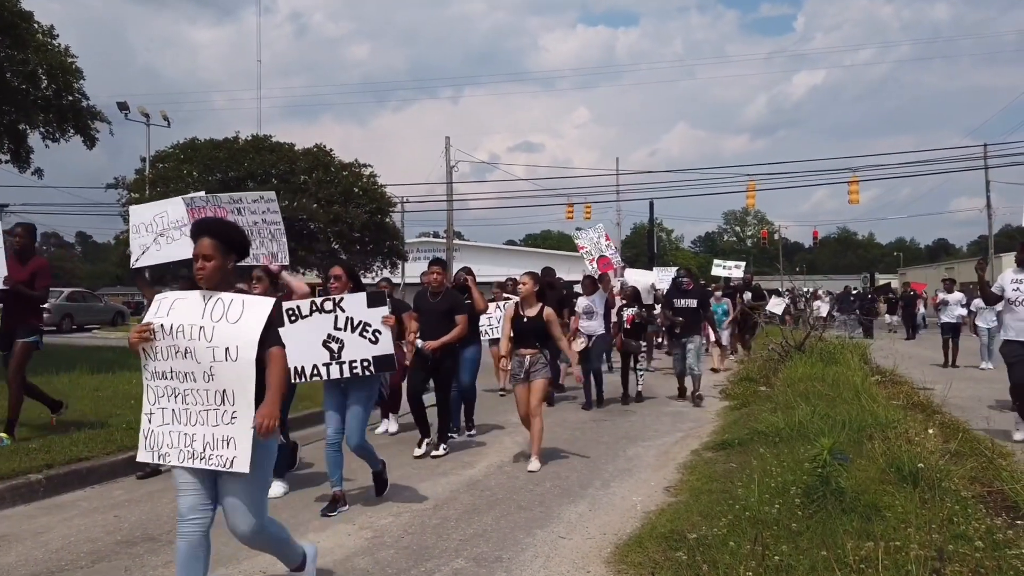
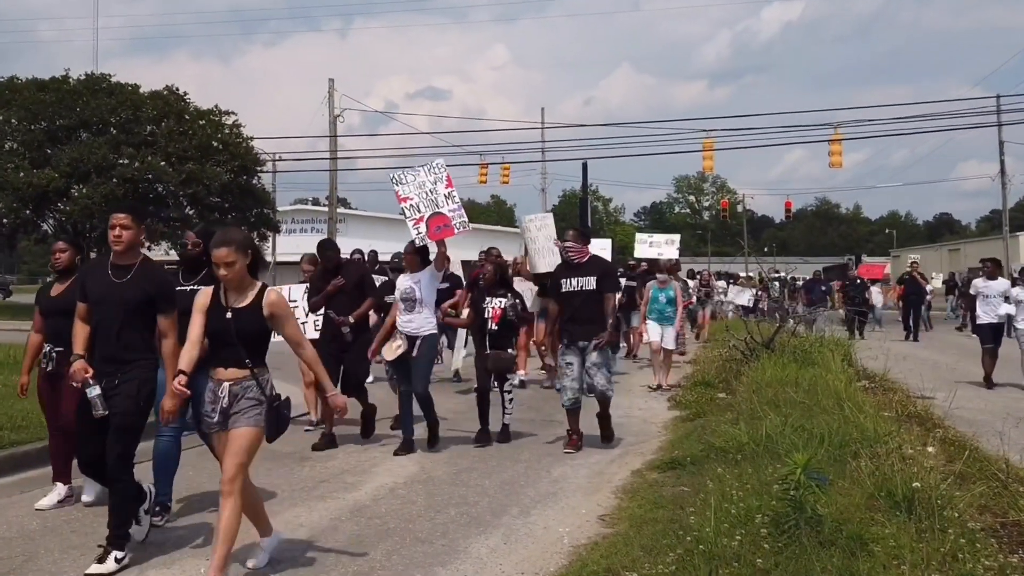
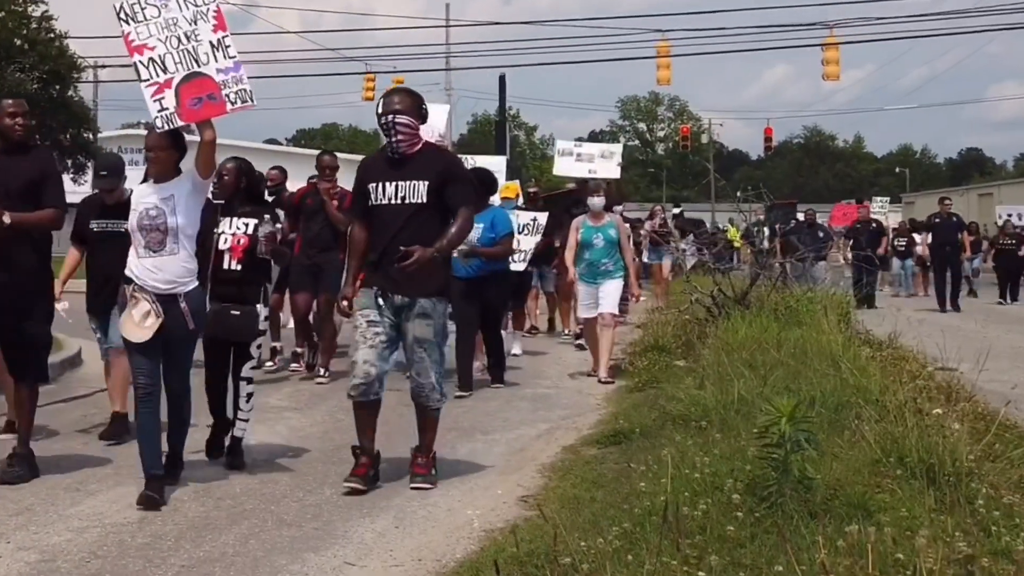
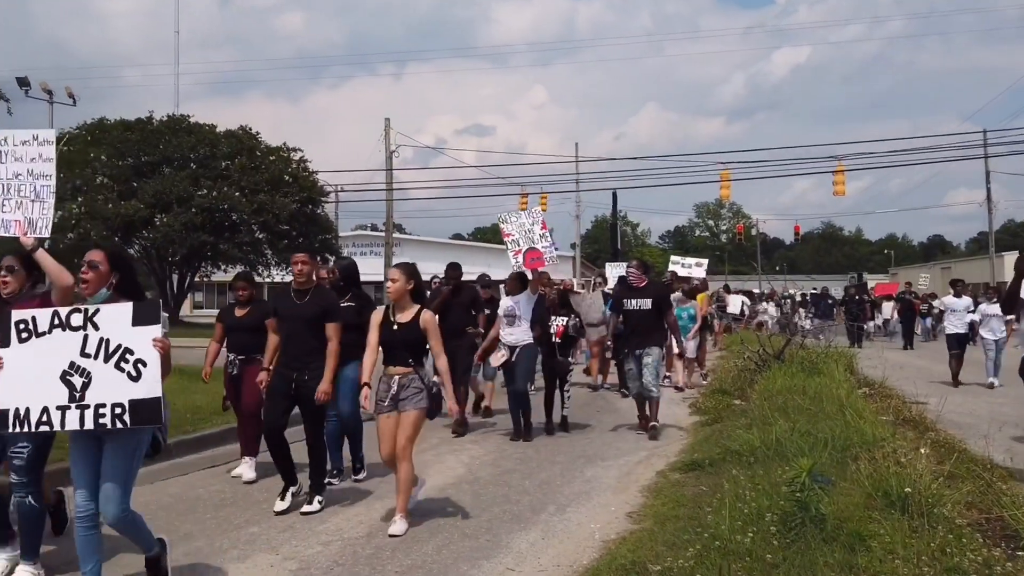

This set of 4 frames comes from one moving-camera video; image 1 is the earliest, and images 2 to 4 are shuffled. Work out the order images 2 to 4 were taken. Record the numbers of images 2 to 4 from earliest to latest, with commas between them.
4, 2, 3
